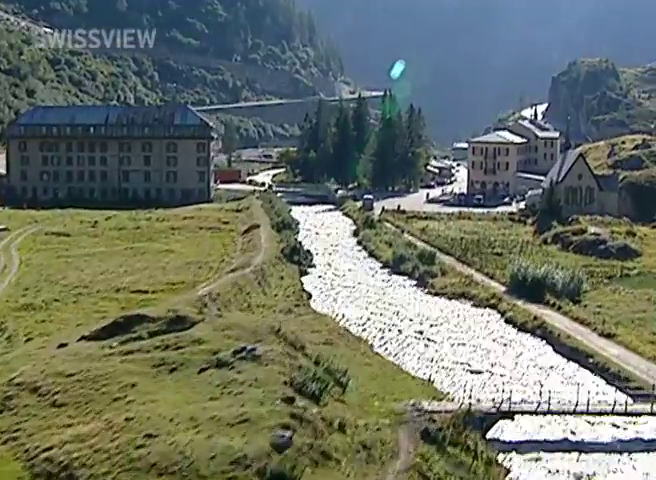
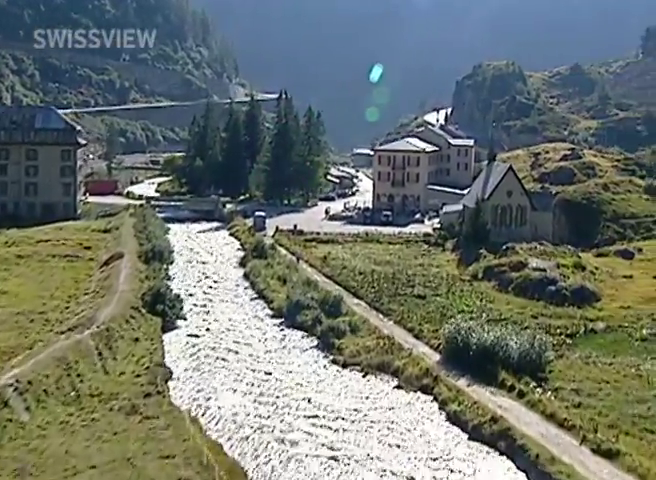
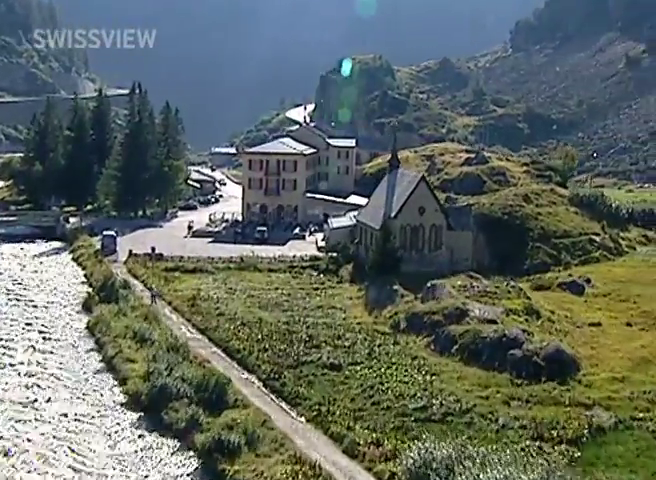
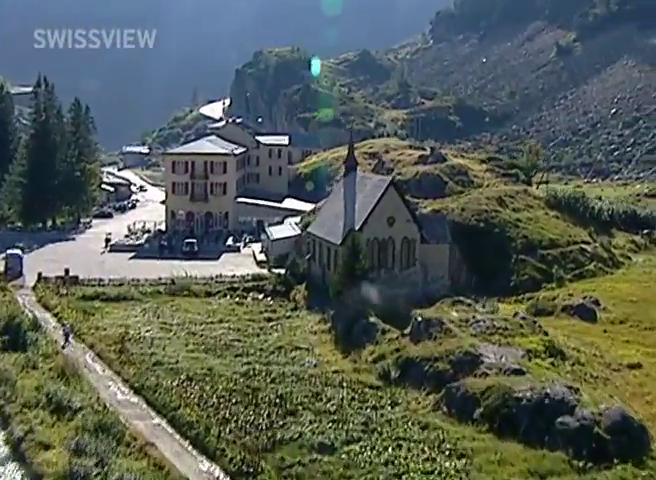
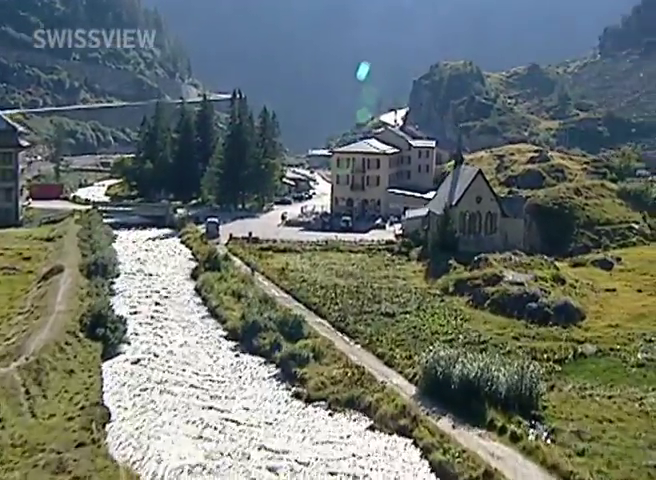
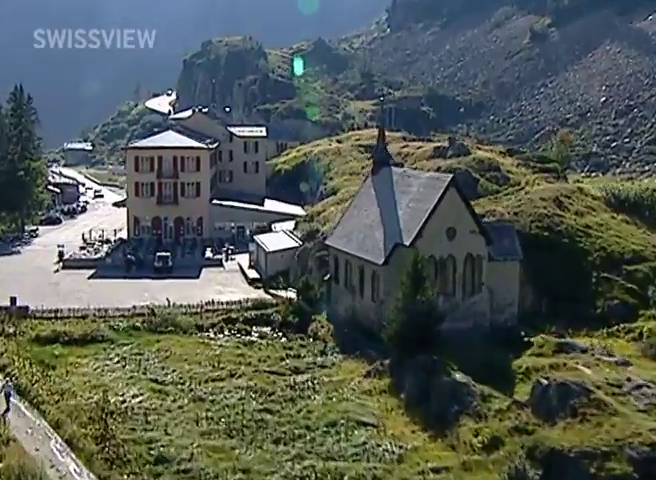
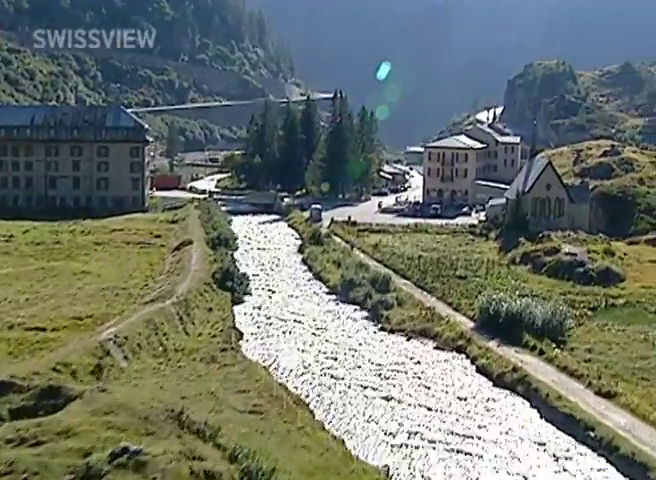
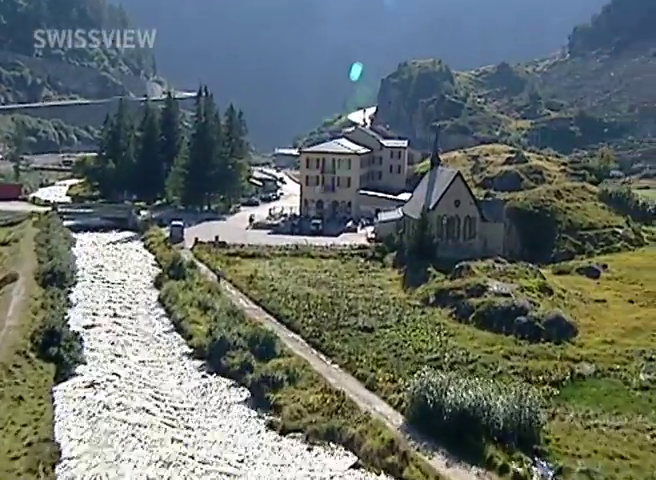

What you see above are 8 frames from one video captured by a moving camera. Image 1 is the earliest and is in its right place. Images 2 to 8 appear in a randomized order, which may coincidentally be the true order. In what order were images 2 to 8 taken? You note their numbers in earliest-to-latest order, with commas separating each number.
7, 2, 5, 8, 3, 4, 6
